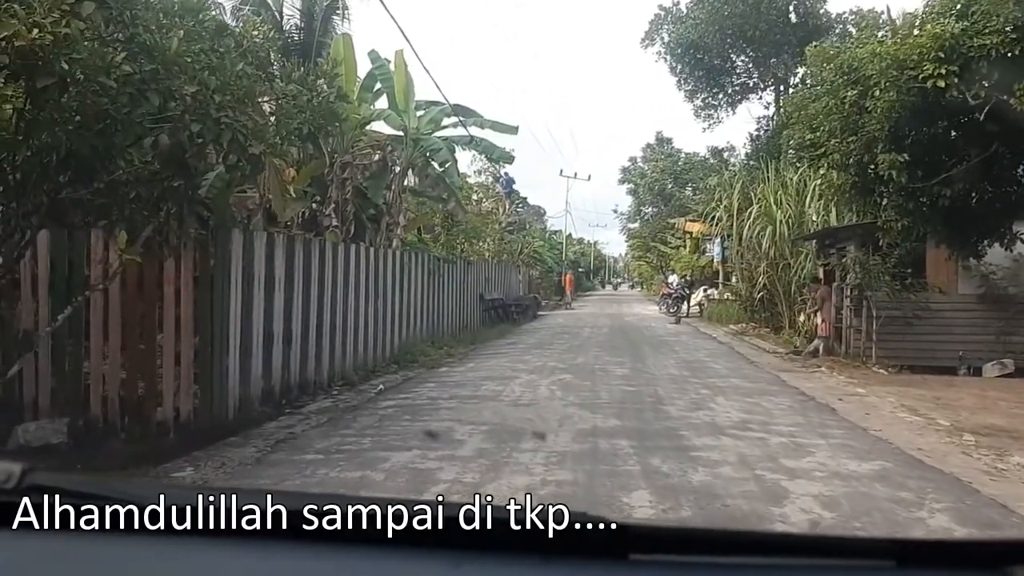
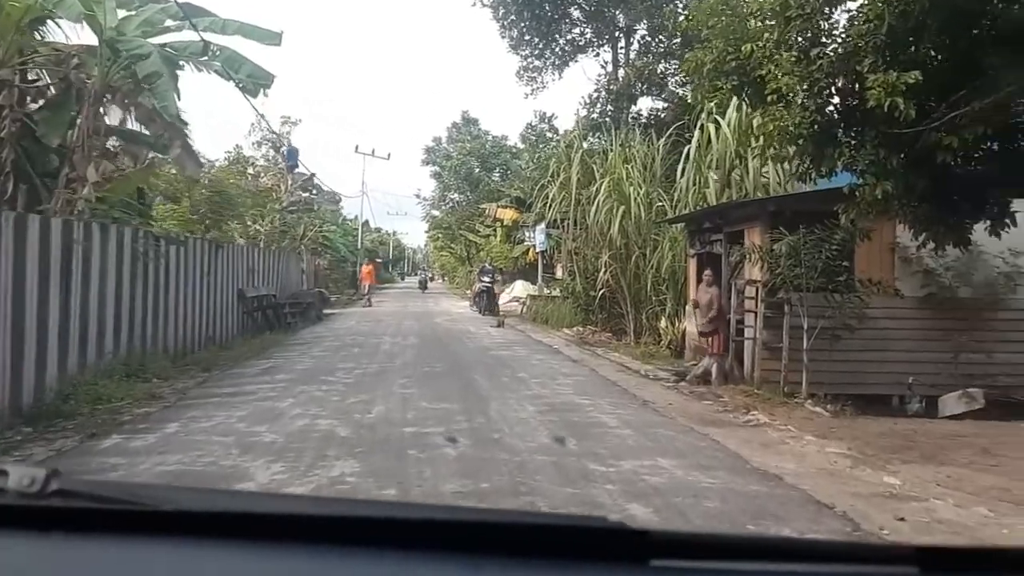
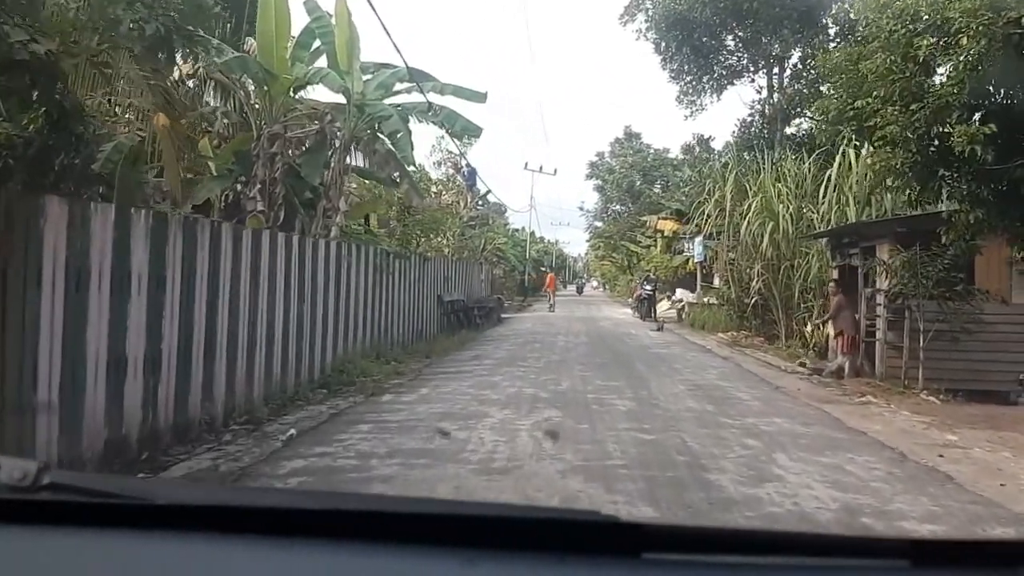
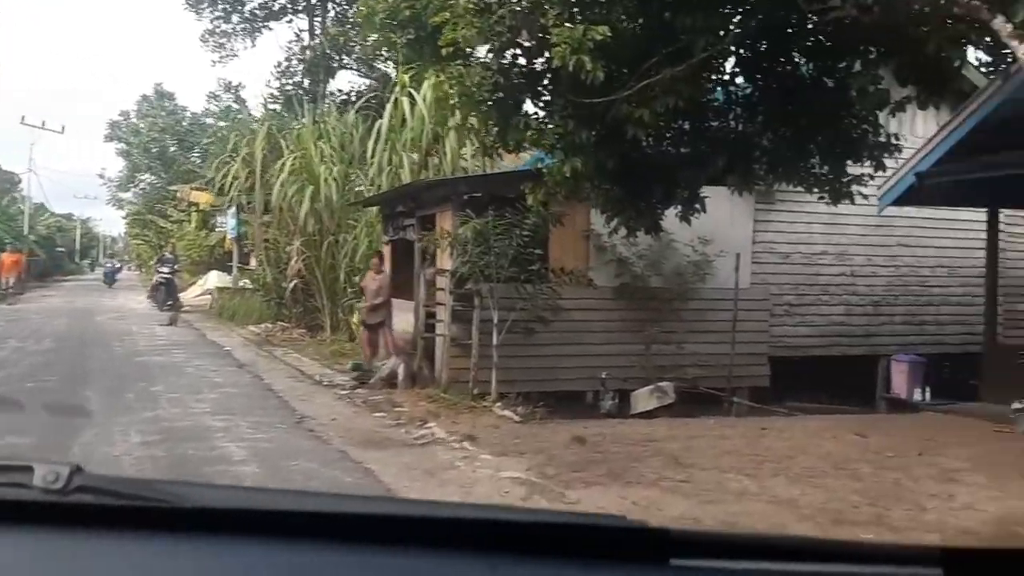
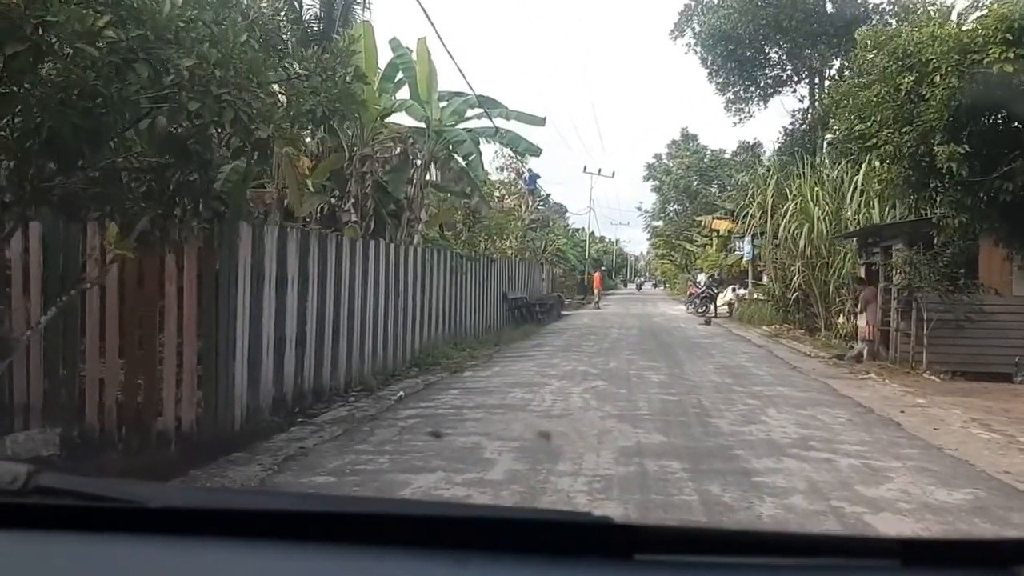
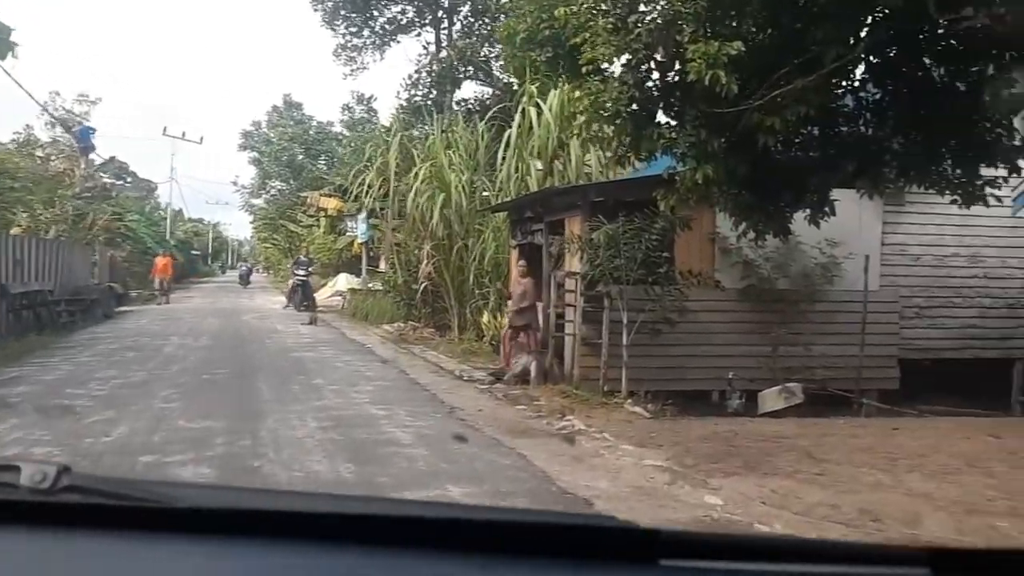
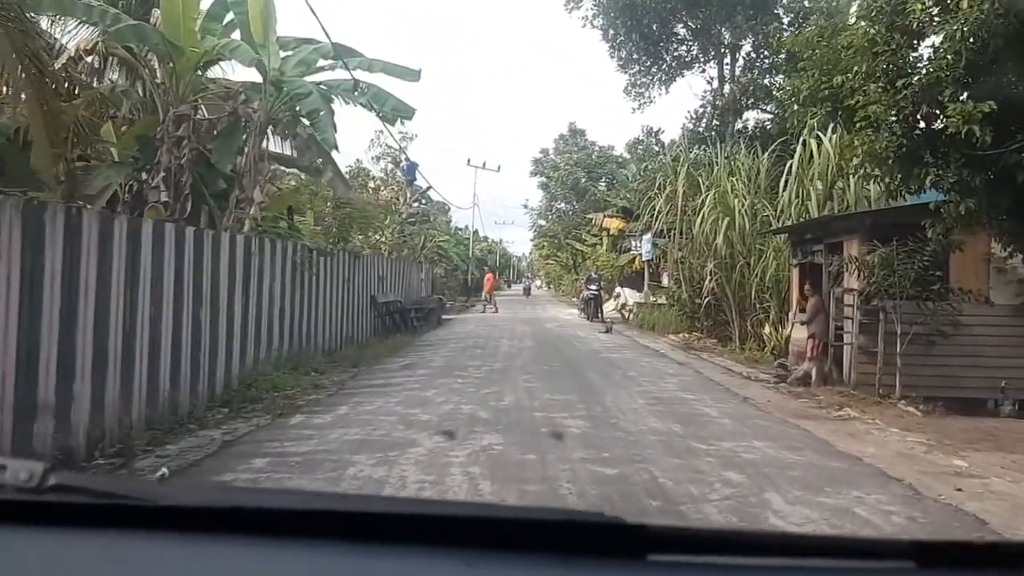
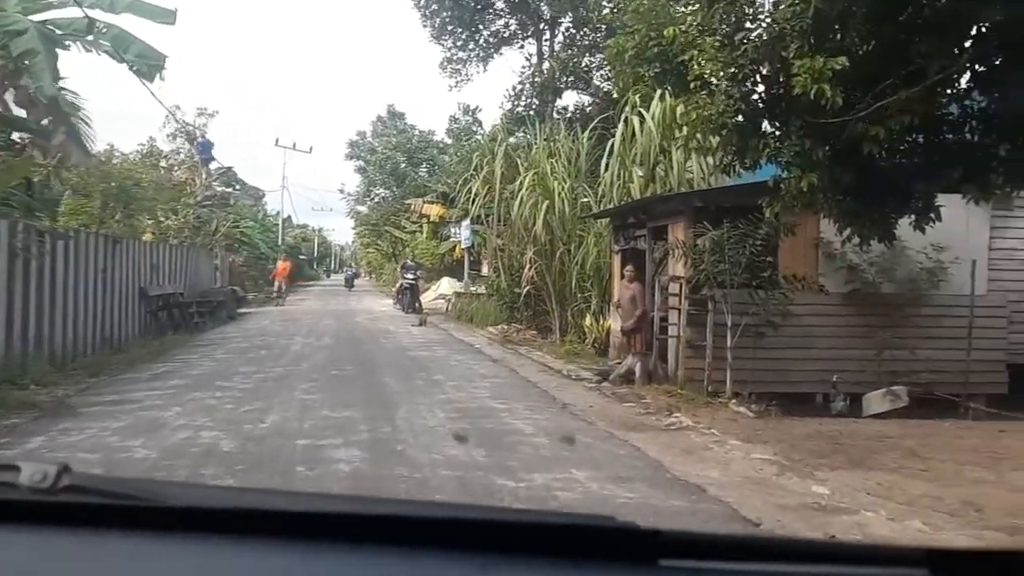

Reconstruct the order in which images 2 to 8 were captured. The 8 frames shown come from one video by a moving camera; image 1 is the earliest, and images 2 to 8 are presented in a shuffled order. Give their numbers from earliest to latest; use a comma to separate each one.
5, 3, 7, 2, 8, 6, 4
